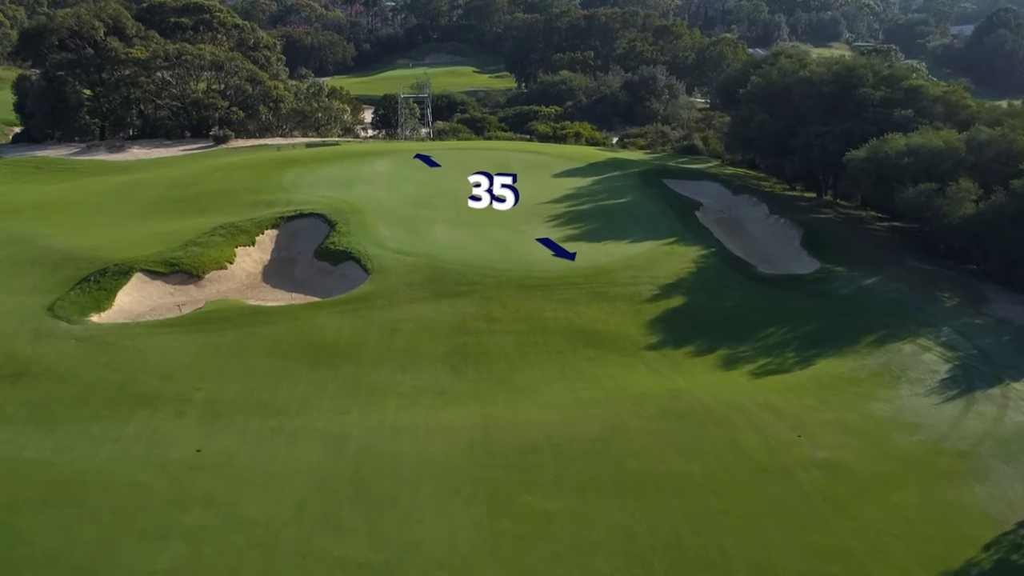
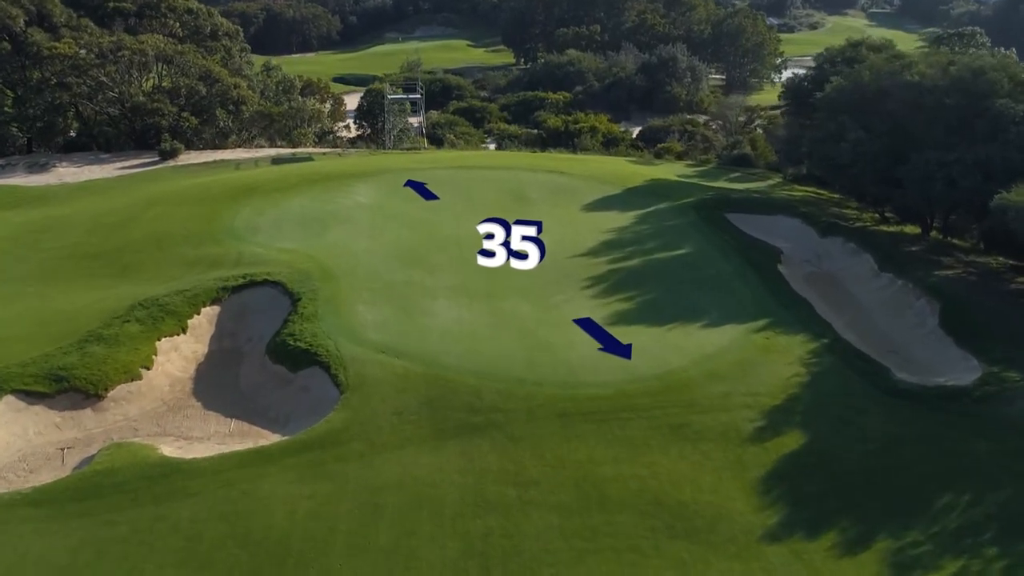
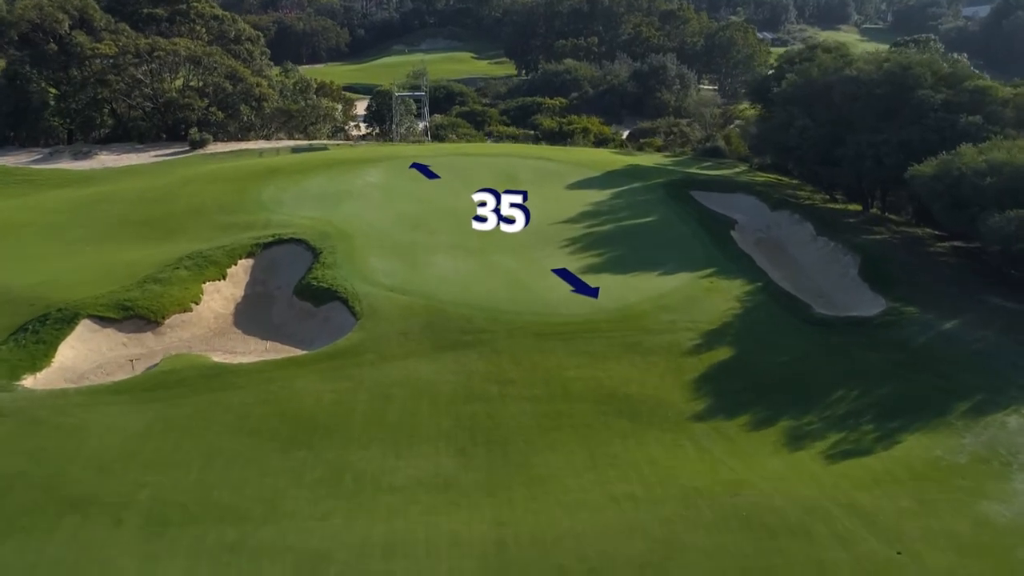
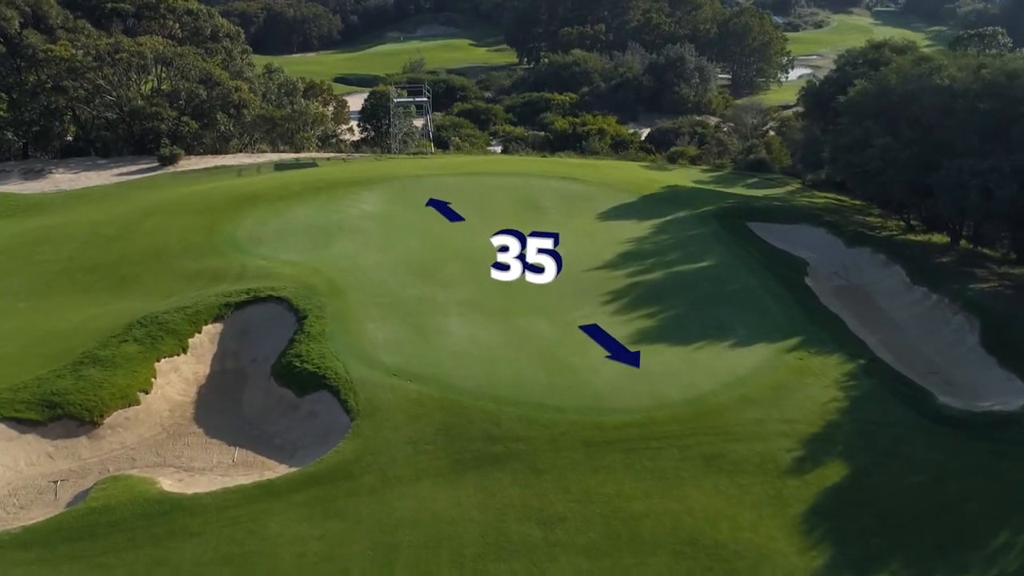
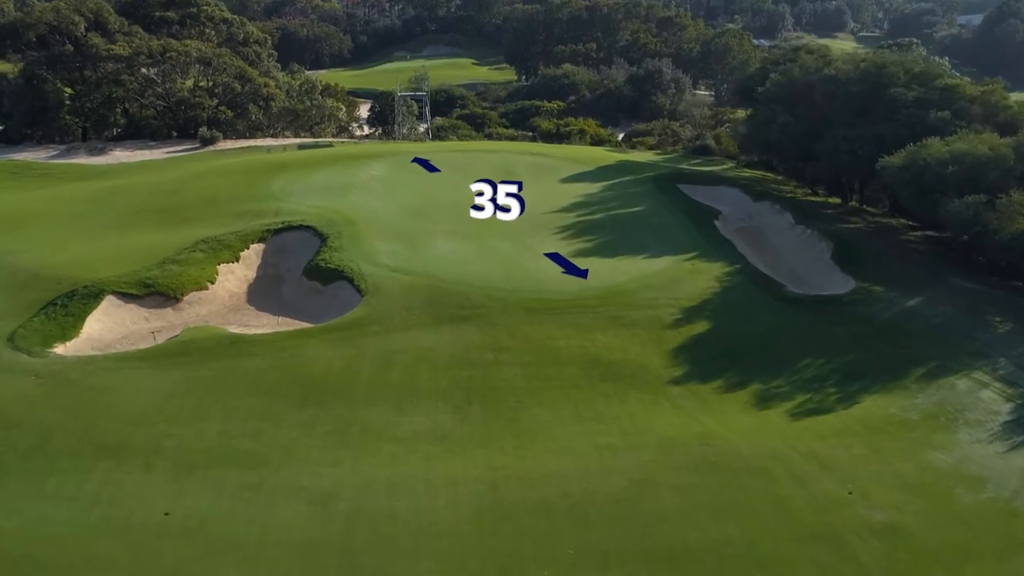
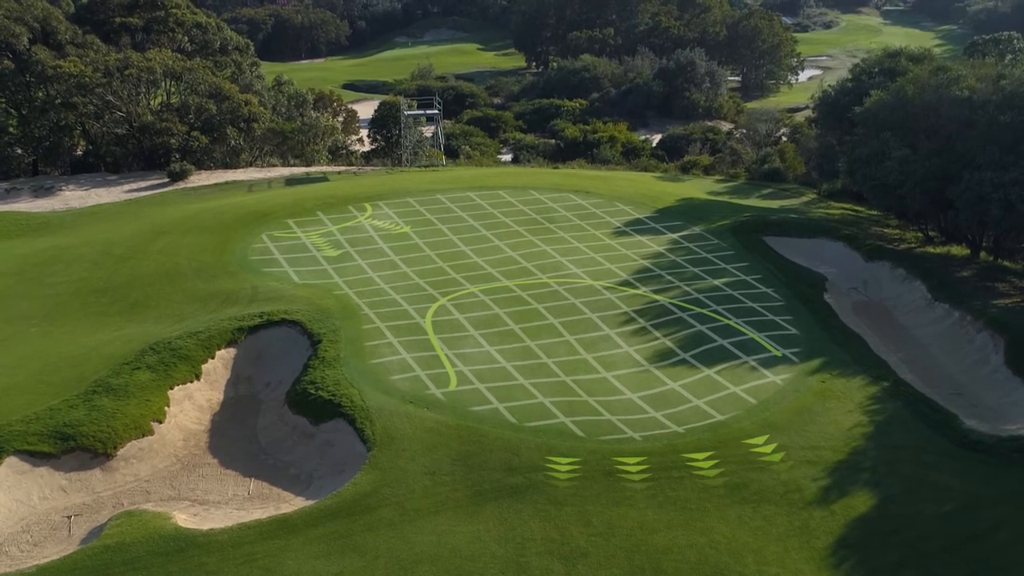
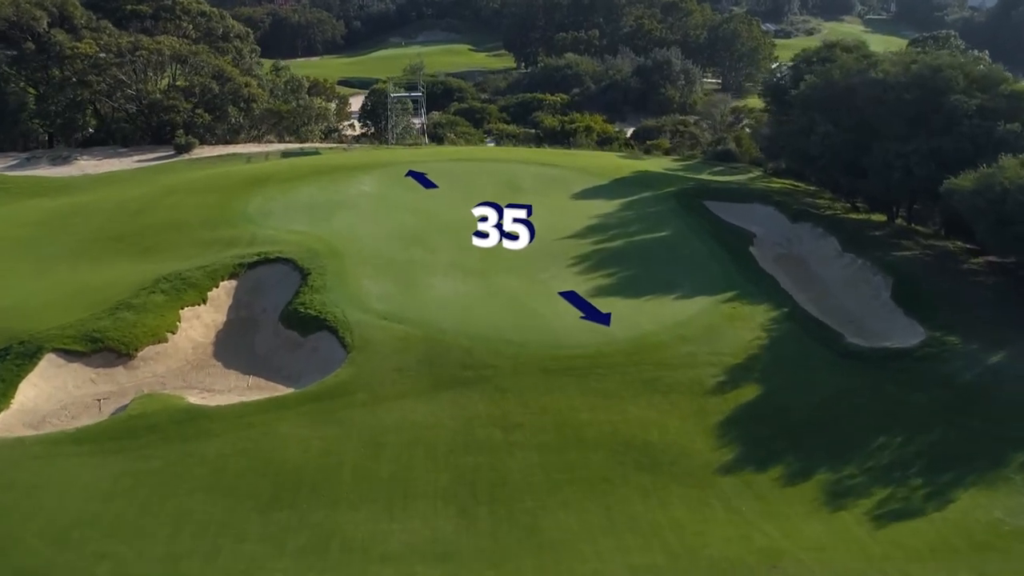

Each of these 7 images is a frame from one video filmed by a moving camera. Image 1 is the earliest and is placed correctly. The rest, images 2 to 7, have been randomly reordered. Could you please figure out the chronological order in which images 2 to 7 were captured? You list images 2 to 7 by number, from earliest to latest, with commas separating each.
5, 3, 7, 2, 4, 6
